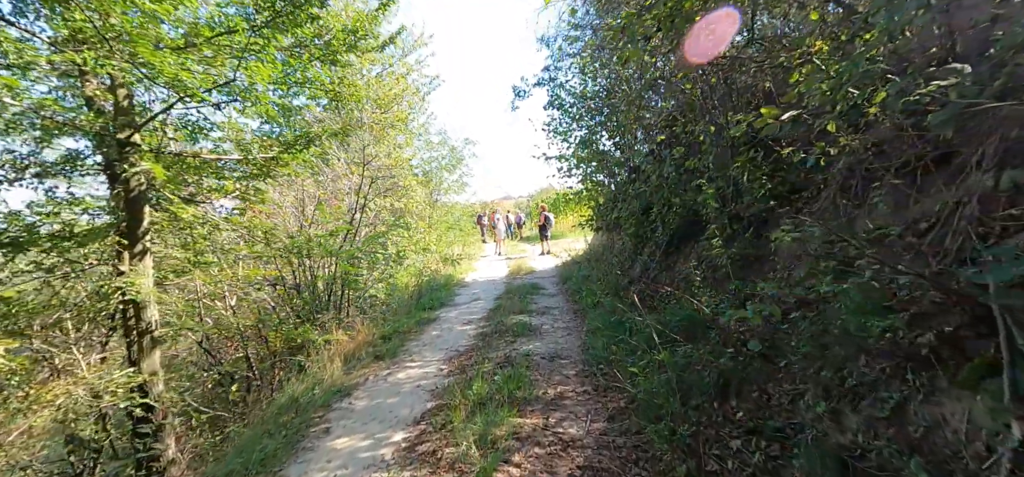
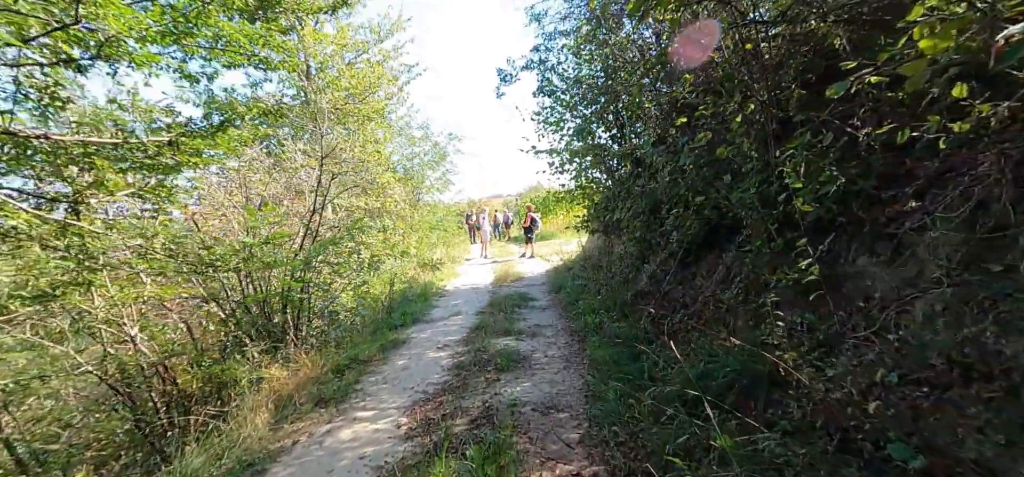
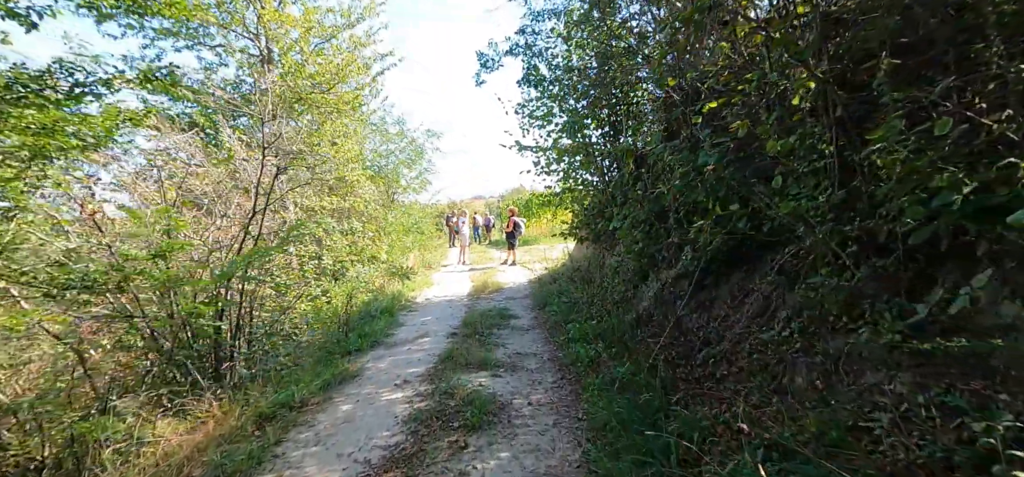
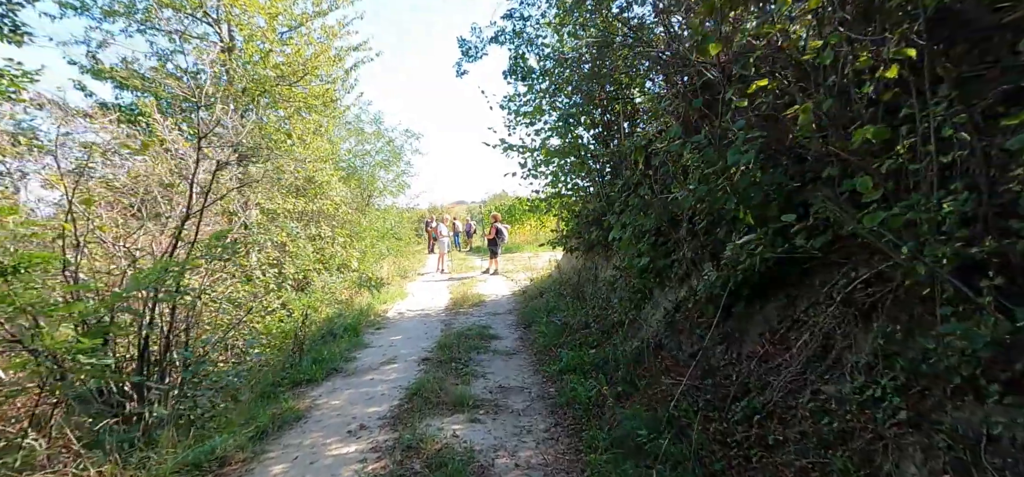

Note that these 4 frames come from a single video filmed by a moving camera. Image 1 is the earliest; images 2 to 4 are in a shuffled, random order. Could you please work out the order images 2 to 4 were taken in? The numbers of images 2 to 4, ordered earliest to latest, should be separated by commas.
2, 3, 4
